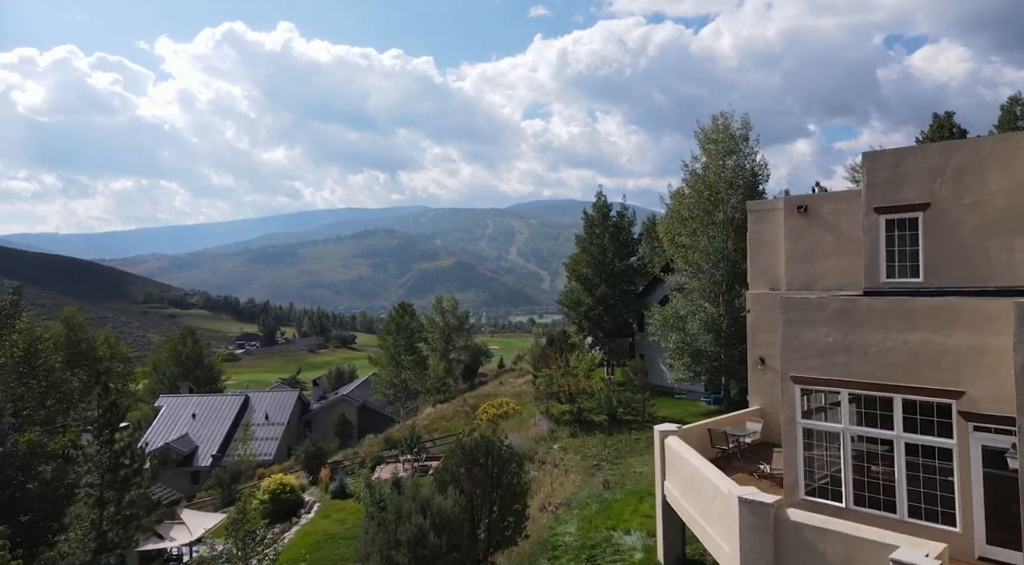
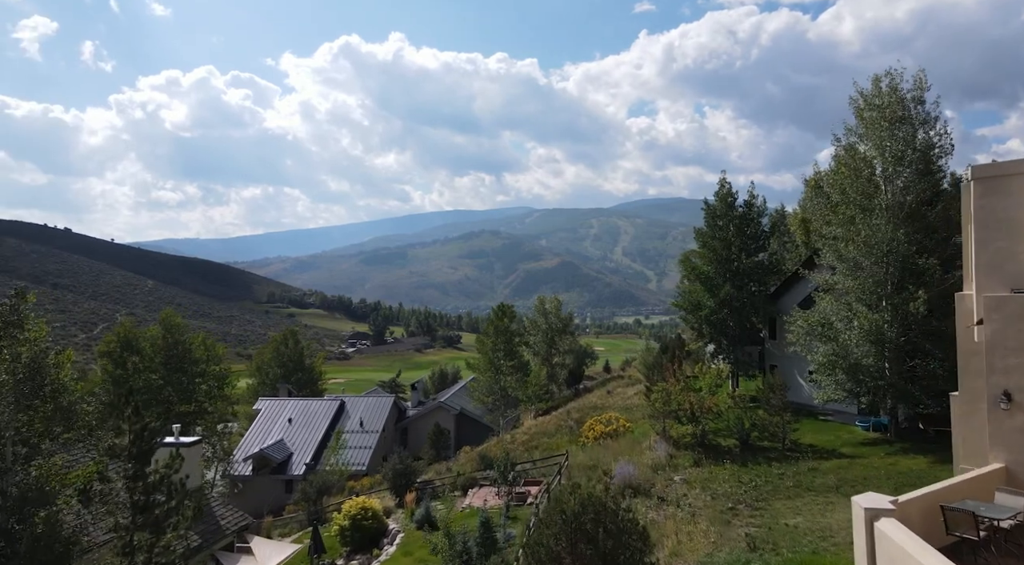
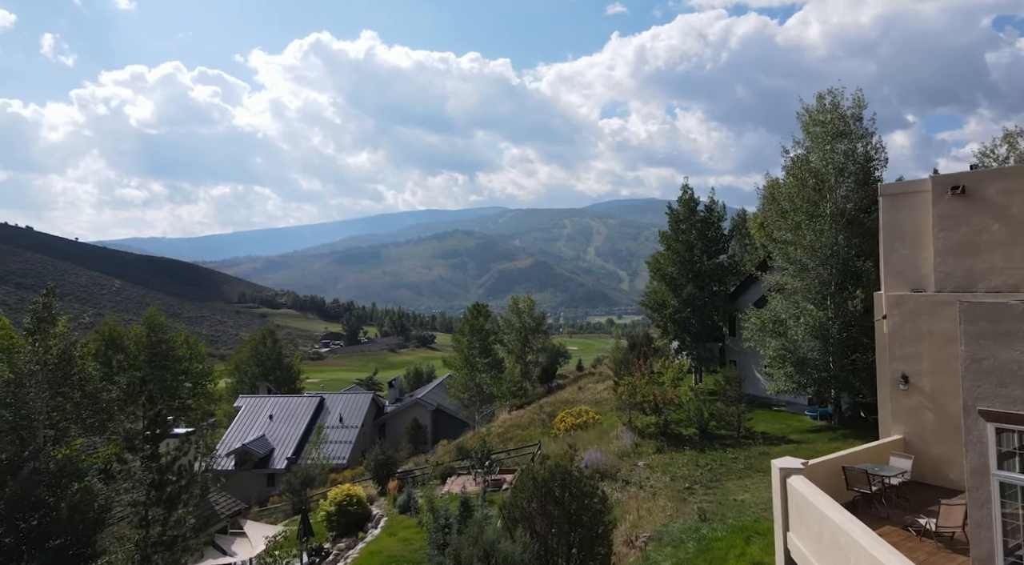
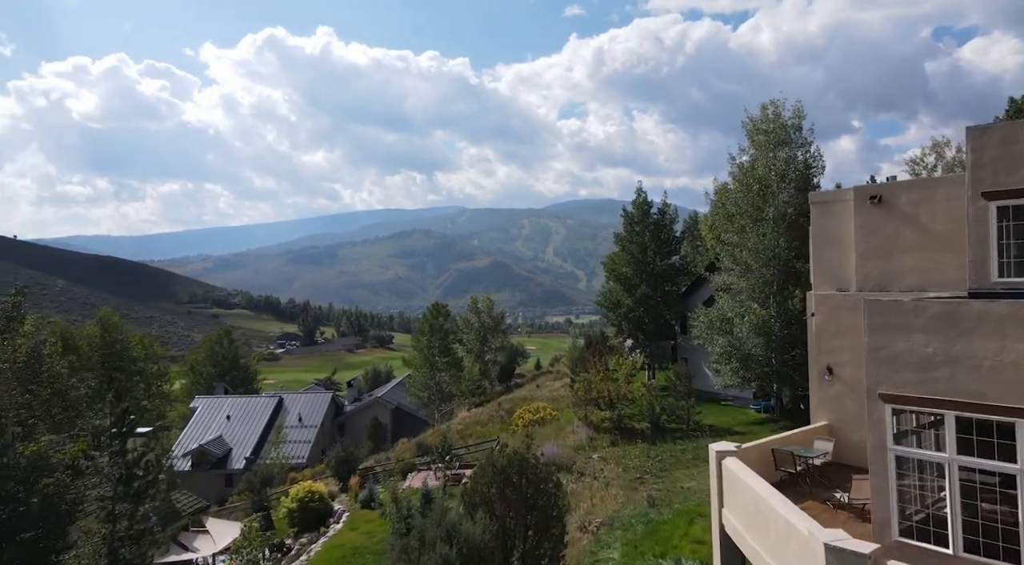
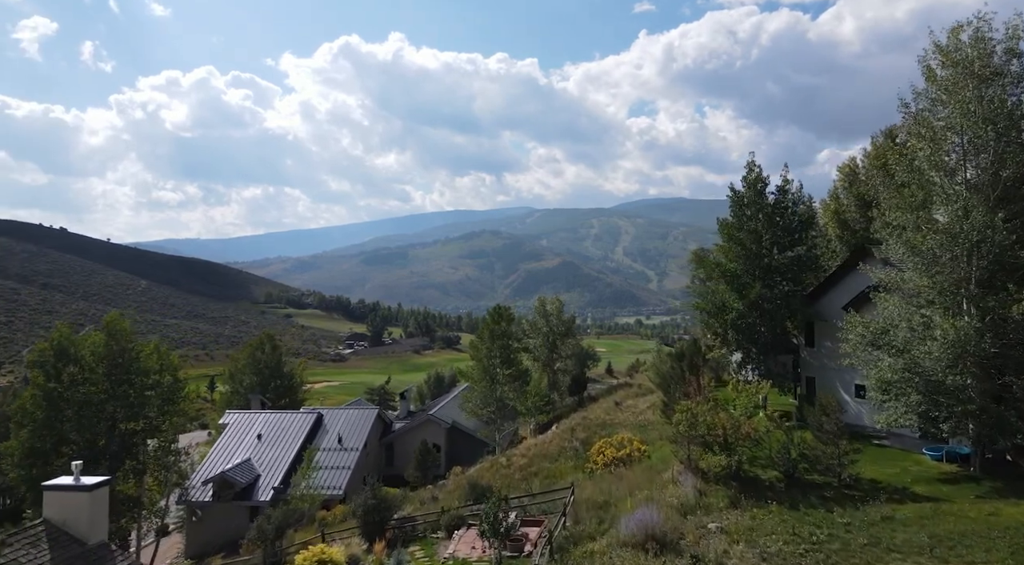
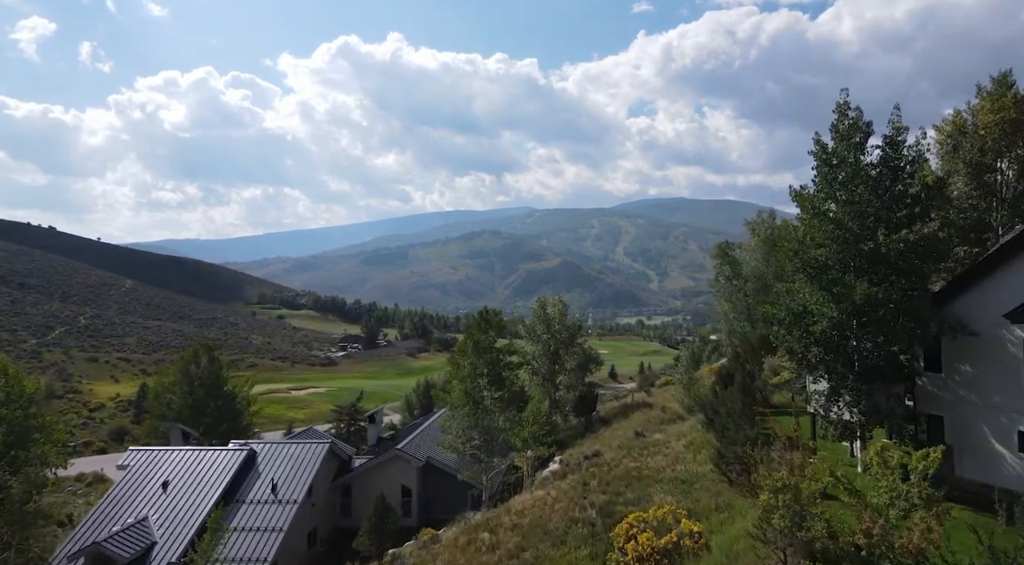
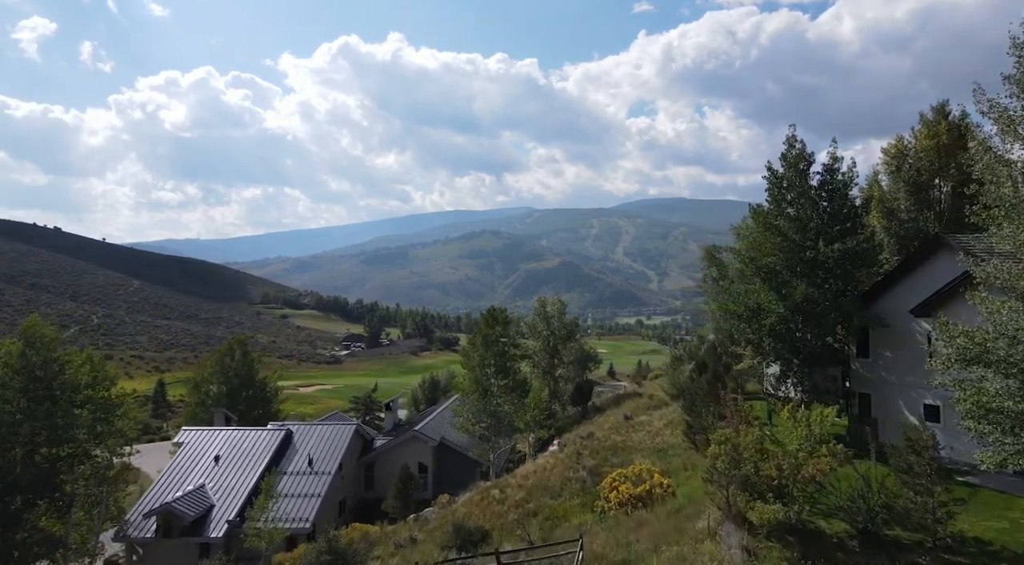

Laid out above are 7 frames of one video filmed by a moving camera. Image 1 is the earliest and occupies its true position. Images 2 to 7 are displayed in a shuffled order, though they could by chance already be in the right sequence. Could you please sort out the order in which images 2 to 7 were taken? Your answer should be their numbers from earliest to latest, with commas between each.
4, 3, 2, 5, 7, 6
